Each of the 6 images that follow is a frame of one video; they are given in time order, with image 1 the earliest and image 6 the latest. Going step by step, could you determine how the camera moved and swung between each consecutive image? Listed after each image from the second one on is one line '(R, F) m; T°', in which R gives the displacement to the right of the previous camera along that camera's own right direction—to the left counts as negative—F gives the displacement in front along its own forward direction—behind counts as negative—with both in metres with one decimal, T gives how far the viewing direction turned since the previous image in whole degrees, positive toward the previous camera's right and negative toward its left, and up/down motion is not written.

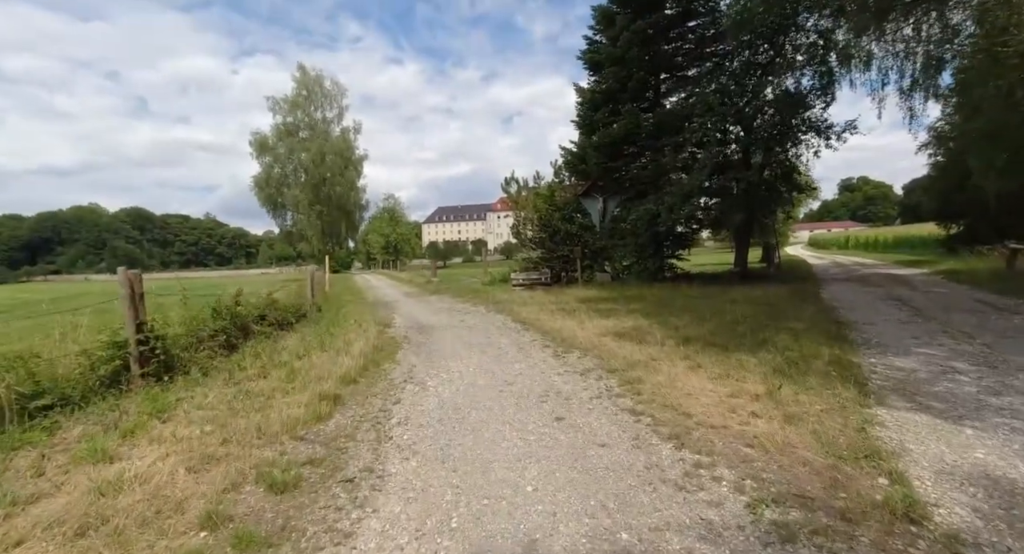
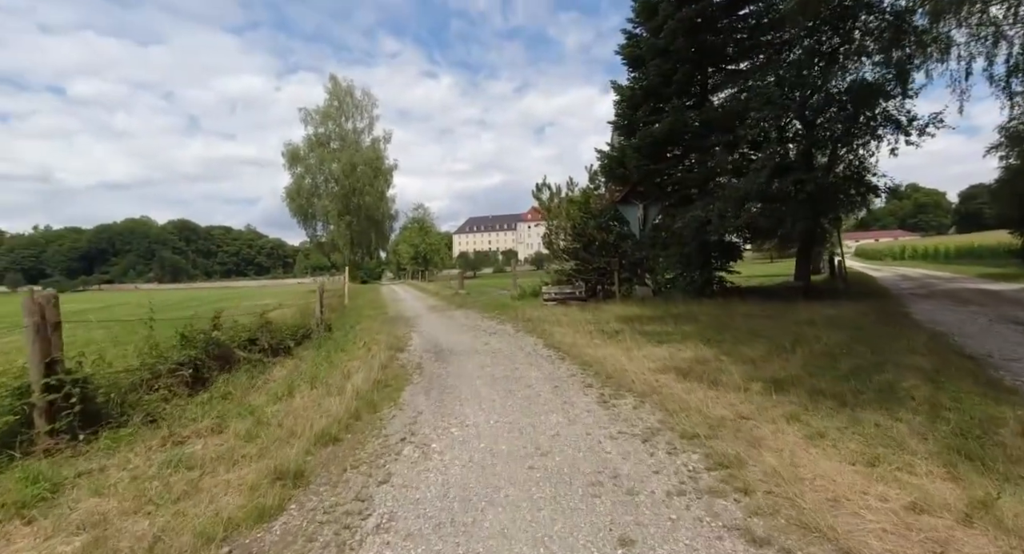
(0.0, +1.4) m; -4°
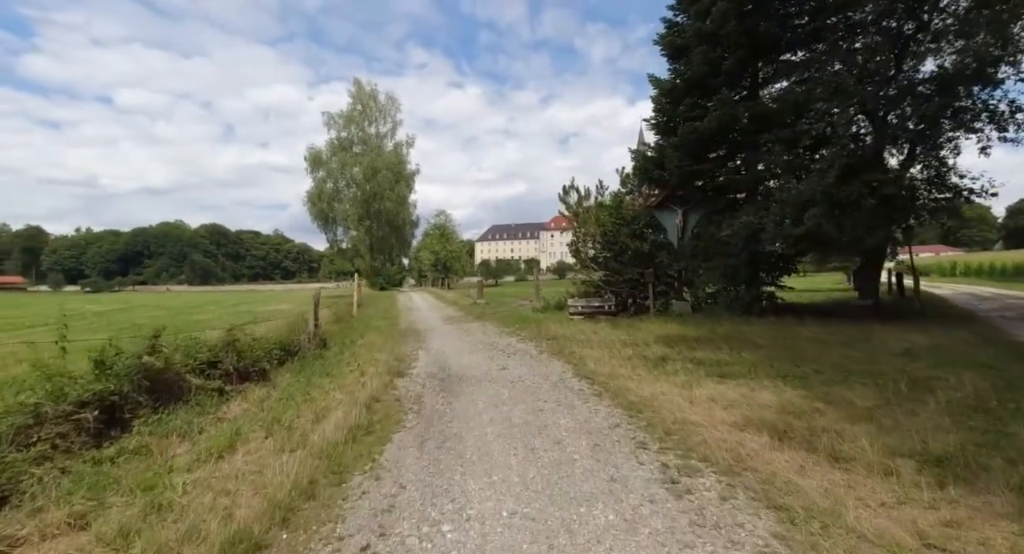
(0.0, +1.5) m; -3°
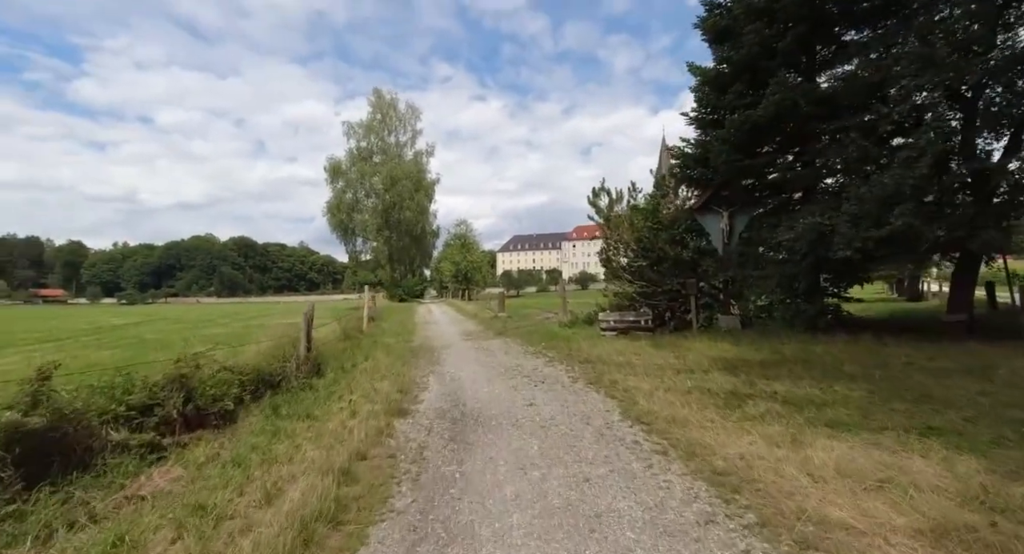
(-0.1, +1.5) m; -3°
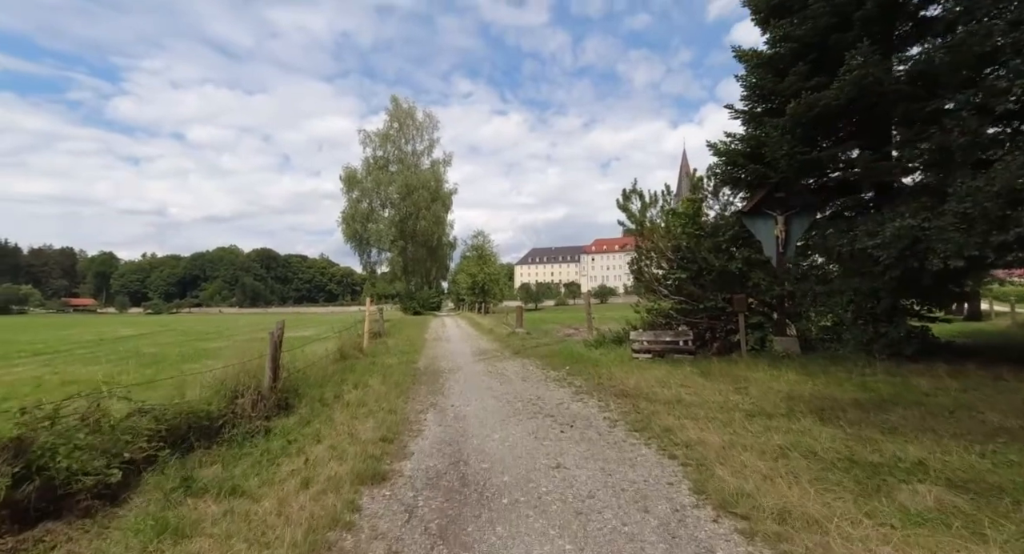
(0.0, +1.7) m; -2°
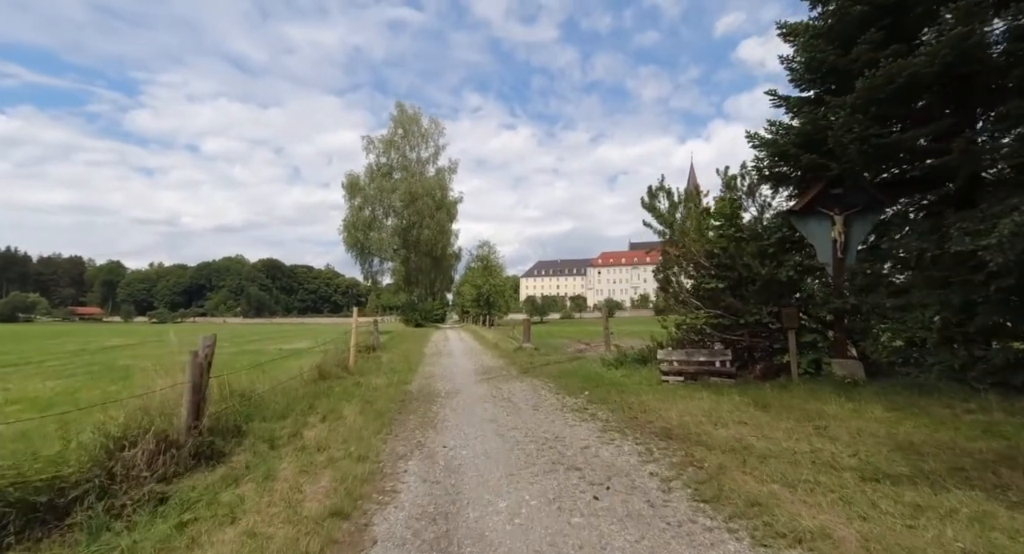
(-0.1, +1.7) m; -1°
